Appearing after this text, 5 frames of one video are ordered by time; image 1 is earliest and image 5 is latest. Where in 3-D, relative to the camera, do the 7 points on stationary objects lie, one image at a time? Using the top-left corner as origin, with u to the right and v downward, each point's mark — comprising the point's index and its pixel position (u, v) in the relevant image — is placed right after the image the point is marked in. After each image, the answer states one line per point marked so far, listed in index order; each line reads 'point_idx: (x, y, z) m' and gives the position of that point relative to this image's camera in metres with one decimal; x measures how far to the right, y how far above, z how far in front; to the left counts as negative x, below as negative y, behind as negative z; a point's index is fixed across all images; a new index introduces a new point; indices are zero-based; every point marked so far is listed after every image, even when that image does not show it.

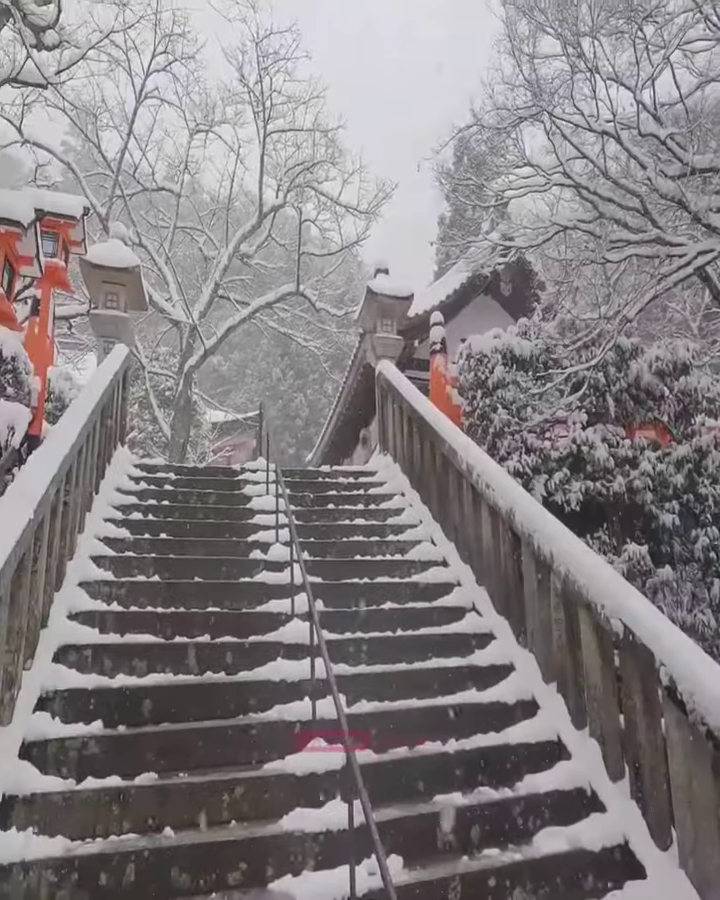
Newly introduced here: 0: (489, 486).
0: (+1.1, -0.3, +4.6) m
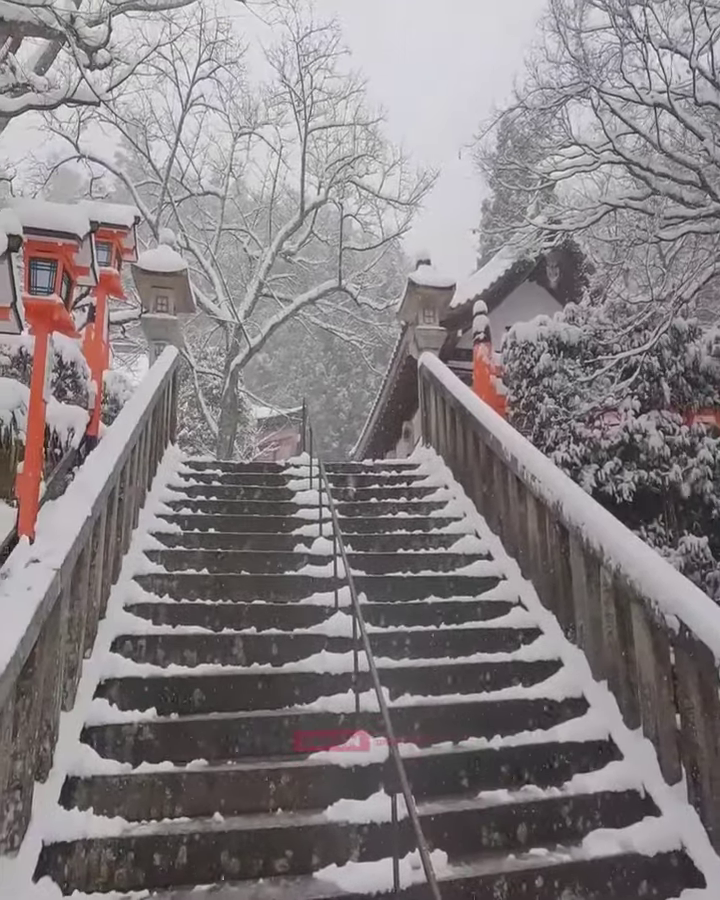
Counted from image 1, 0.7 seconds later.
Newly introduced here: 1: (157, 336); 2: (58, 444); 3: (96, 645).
0: (+1.4, -0.2, +4.5) m
1: (-2.6, +1.4, +6.9) m
2: (-2.8, +0.1, +5.0) m
3: (-1.7, -1.3, +3.6) m
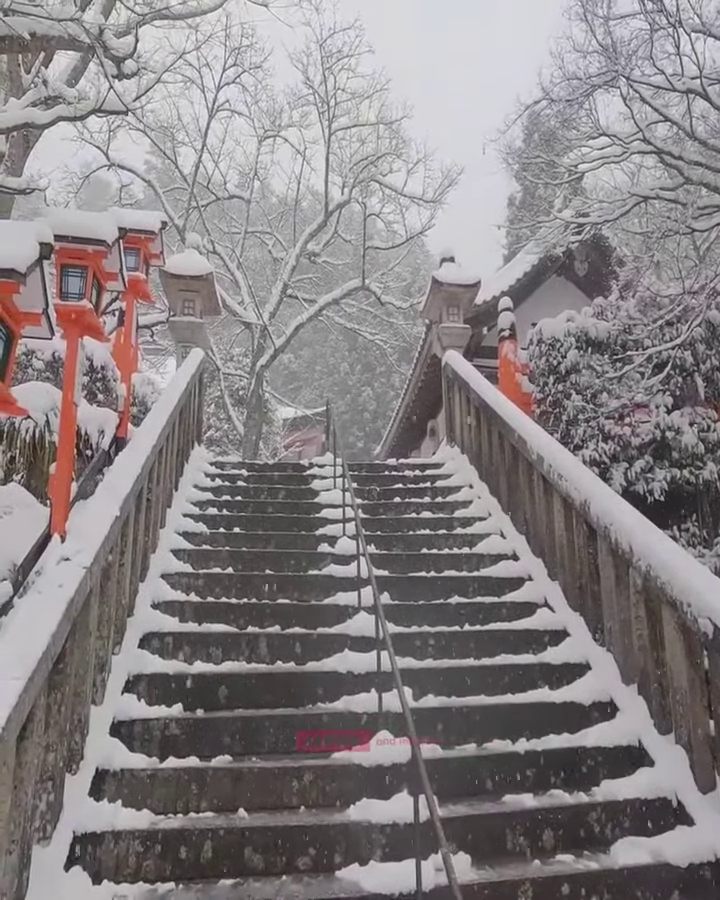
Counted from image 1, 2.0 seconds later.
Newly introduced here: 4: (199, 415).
0: (+1.6, -0.2, +4.4) m
1: (-2.3, +1.4, +7.0) m
2: (-2.6, 0.0, +5.2) m
3: (-1.6, -1.3, +3.7) m
4: (-2.0, +0.4, +6.6) m
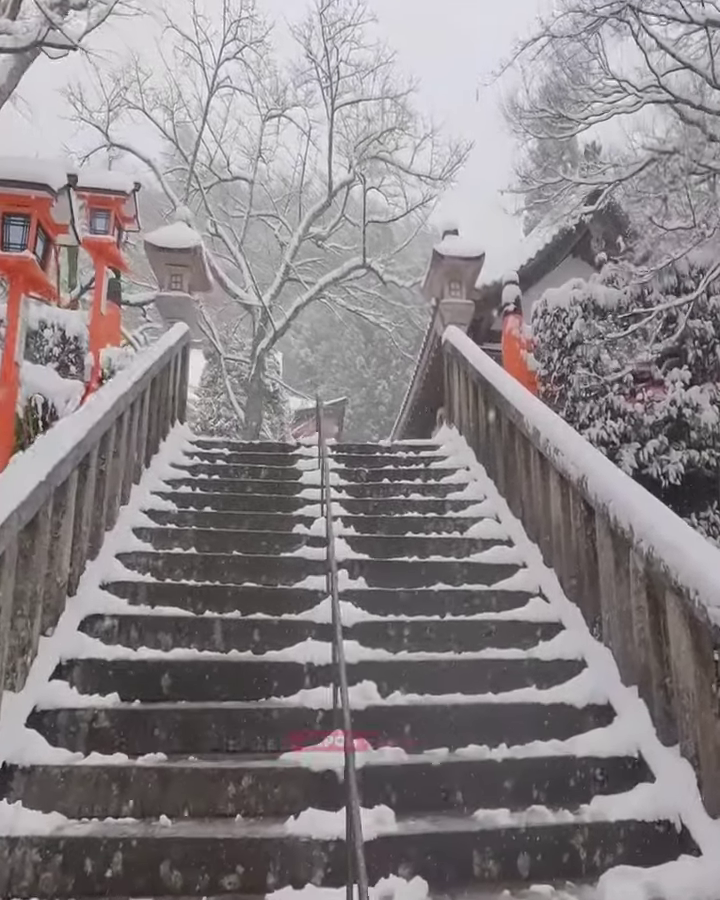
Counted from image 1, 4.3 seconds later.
0: (+1.4, 0.0, +3.9) m
1: (-2.3, +1.6, +6.7) m
2: (-2.7, +0.3, +4.9) m
3: (-1.8, -1.0, +3.3) m
4: (-2.0, +0.7, +6.2) m
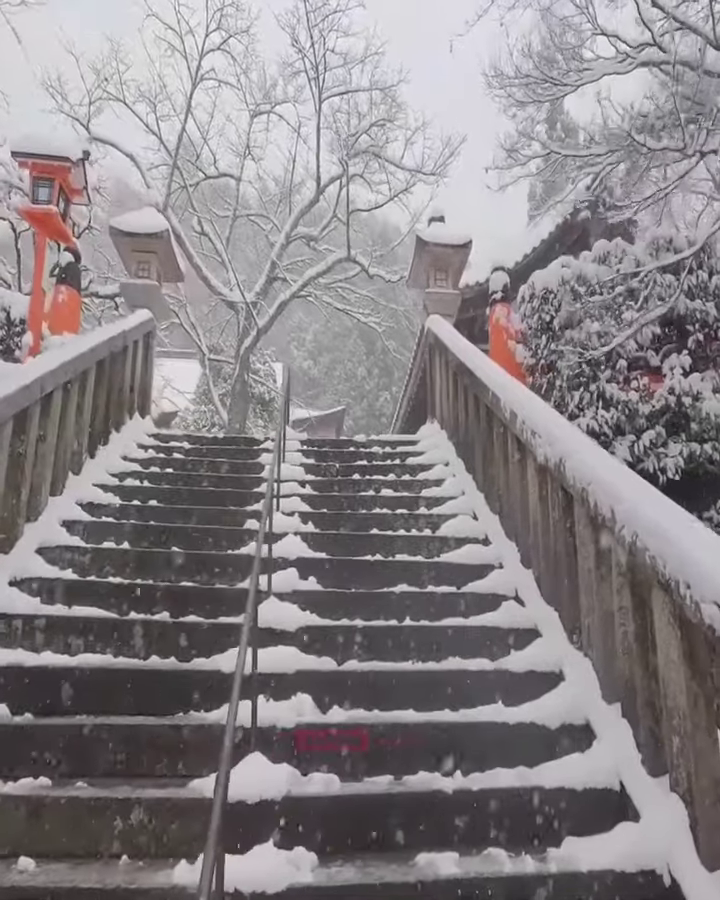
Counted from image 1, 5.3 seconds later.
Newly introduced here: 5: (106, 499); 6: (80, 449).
0: (+1.1, +0.1, +3.4) m
1: (-2.6, +1.7, +6.3) m
2: (-3.0, +0.4, +4.5) m
3: (-2.1, -0.9, +2.9) m
4: (-2.3, +0.7, +5.8) m
5: (-2.0, -0.4, +4.2) m
6: (-2.2, 0.0, +4.3) m
